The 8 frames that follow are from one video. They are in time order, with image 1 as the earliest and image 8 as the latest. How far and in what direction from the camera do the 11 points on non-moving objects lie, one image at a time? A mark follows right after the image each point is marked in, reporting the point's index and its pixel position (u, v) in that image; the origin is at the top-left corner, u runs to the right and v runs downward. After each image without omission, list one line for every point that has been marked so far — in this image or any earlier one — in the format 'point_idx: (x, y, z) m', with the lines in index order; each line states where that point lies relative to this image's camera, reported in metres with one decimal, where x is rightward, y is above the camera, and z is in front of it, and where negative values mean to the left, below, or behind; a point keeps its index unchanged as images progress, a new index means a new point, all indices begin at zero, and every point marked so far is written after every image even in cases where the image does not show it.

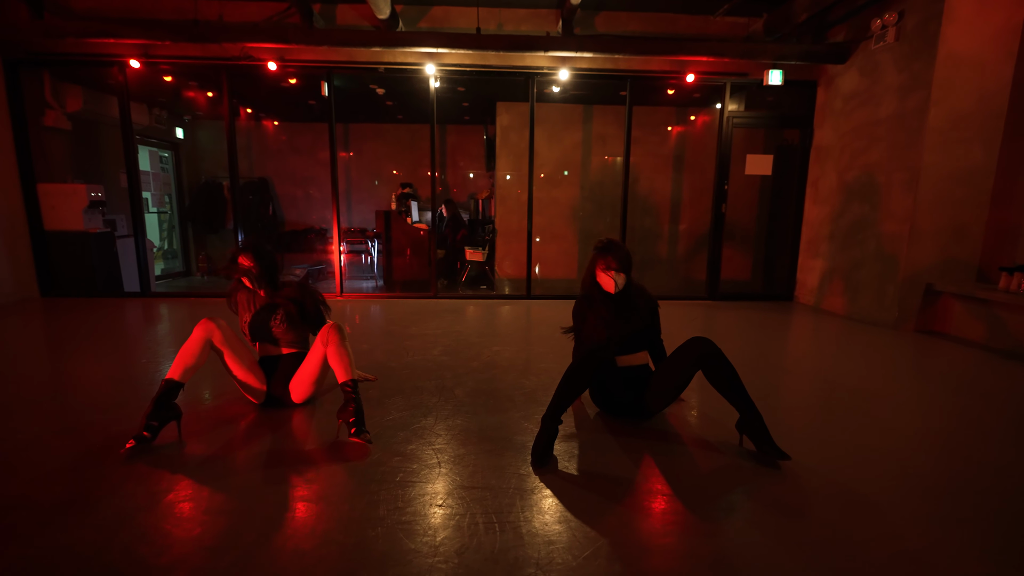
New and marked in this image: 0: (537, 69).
0: (+0.3, +2.8, +5.6) m
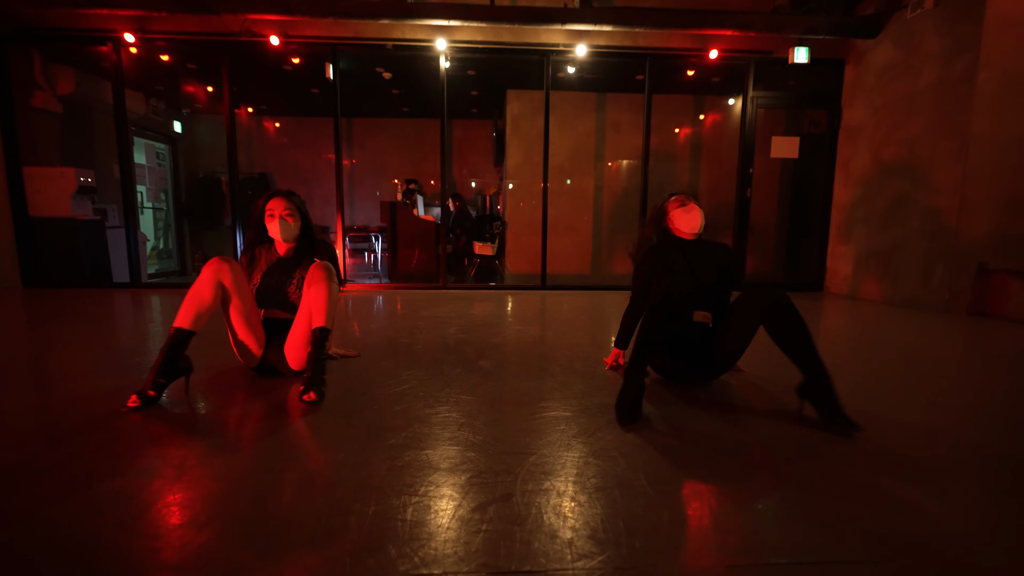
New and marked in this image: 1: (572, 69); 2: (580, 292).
0: (+0.5, +2.9, +5.4) m
1: (+0.8, +2.9, +6.0) m
2: (+0.9, -0.1, +5.9) m
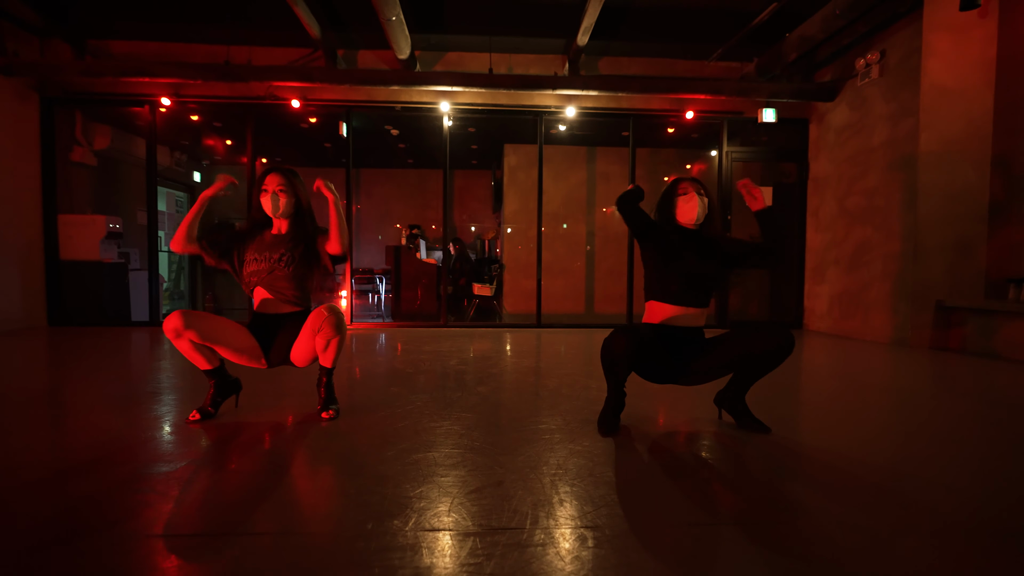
0: (+0.4, +2.4, +6.0) m
1: (+0.8, +2.4, +6.6) m
2: (+0.9, -0.6, +6.2) m
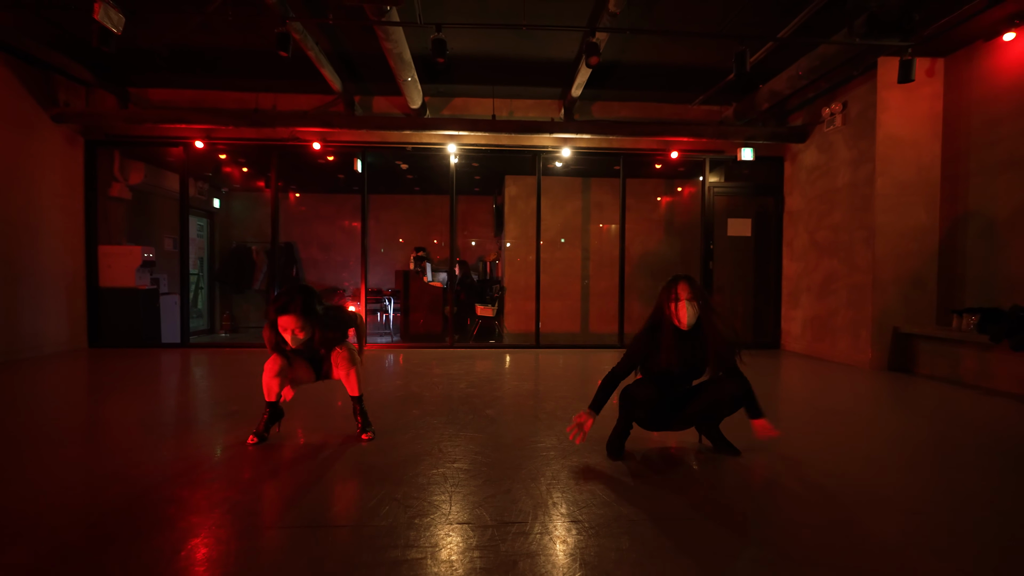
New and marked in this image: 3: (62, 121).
0: (+0.4, +2.1, +6.5) m
1: (+0.8, +2.0, +7.1) m
2: (+0.9, -1.0, +6.7) m
3: (-5.6, +2.1, +5.4) m
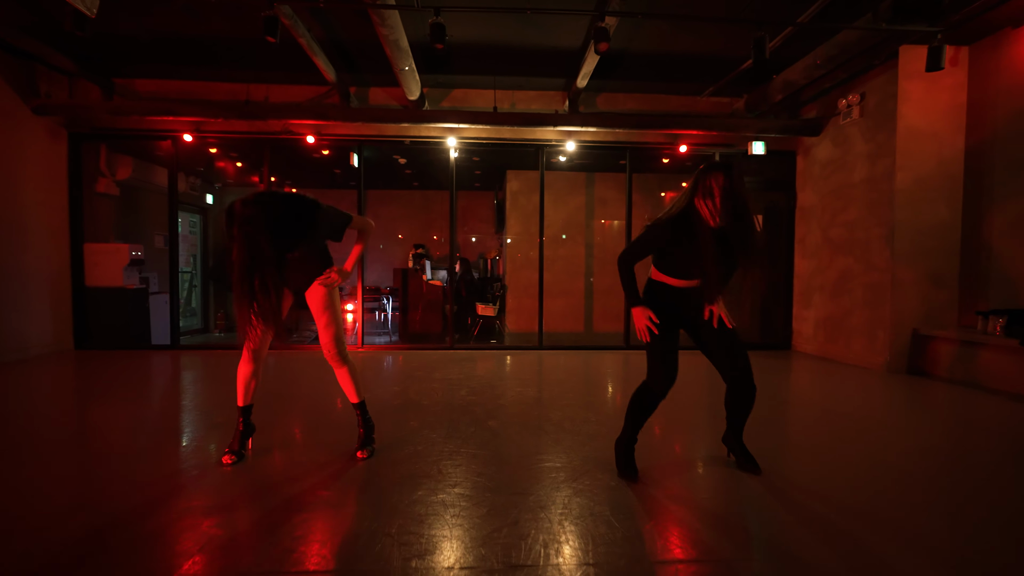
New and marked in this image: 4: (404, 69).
0: (+0.5, +2.1, +6.3) m
1: (+0.8, +2.0, +6.9) m
2: (+0.9, -0.9, +6.5) m
3: (-5.5, +2.1, +5.2) m
4: (-1.1, +2.3, +4.6) m
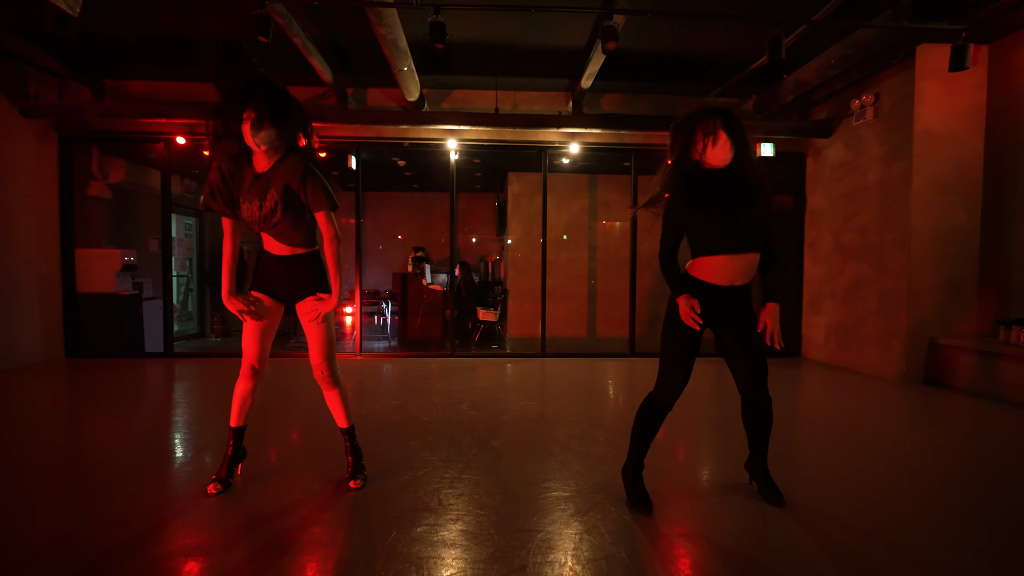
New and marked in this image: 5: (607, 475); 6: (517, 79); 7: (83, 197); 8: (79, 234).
0: (+0.5, +2.0, +6.1) m
1: (+0.8, +2.0, +6.7) m
2: (+0.9, -1.0, +6.3) m
3: (-5.5, +2.0, +5.1) m
4: (-1.1, +2.2, +4.5) m
5: (+0.5, -1.1, +2.6) m
6: (+0.1, +2.7, +5.6) m
7: (-5.7, +1.2, +5.8) m
8: (-5.7, +0.7, +5.8) m
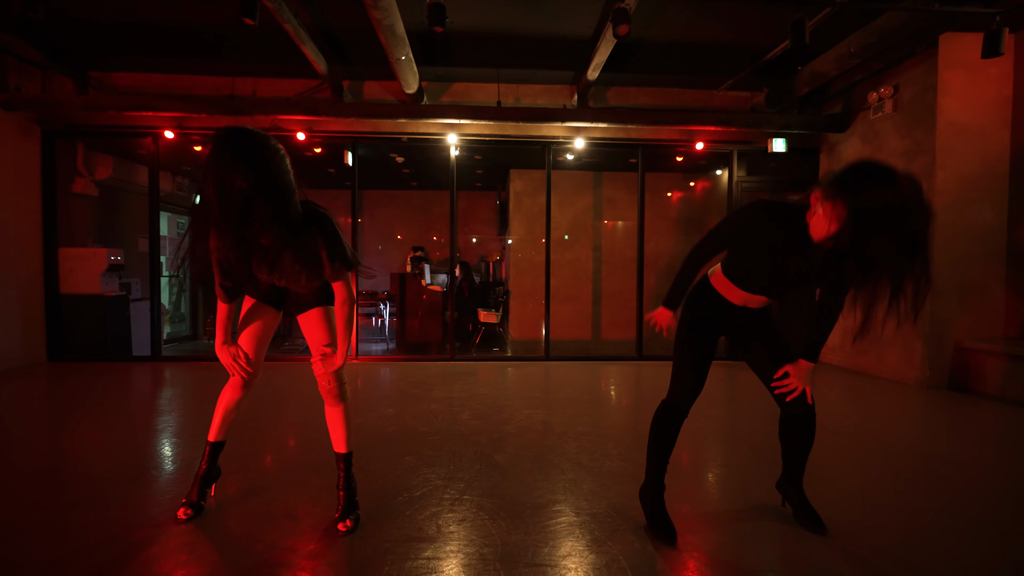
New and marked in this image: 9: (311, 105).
0: (+0.5, +2.0, +5.9) m
1: (+0.9, +2.0, +6.5) m
2: (+1.0, -1.0, +6.1) m
3: (-5.5, +2.0, +4.8) m
4: (-1.1, +2.2, +4.2) m
5: (+0.6, -1.1, +2.3) m
6: (+0.1, +2.6, +5.4) m
7: (-5.7, +1.2, +5.6) m
8: (-5.7, +0.7, +5.6) m
9: (-2.3, +2.1, +5.1) m
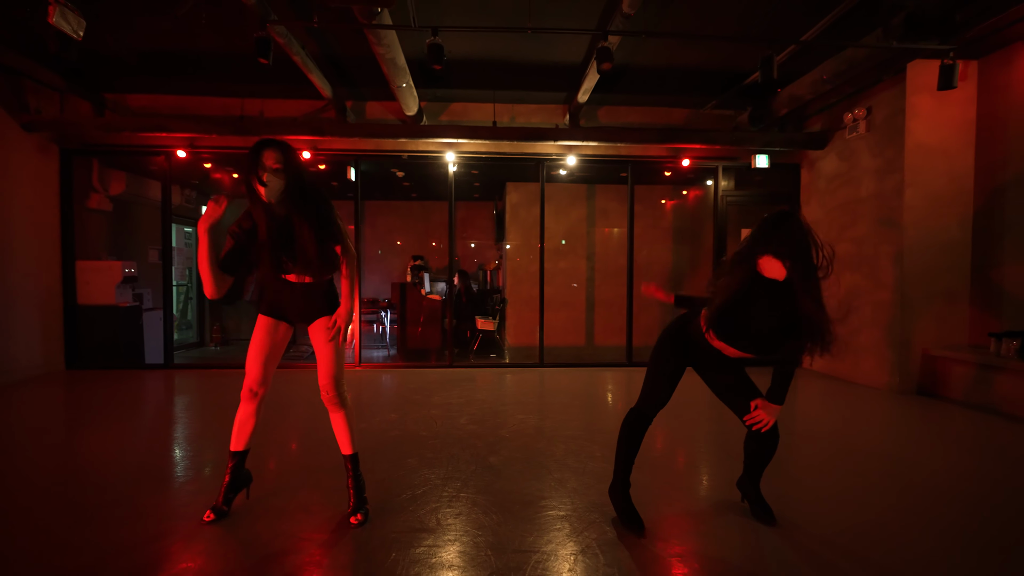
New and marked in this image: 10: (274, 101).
0: (+0.5, +1.9, +6.2) m
1: (+0.8, +1.8, +6.8) m
2: (+0.9, -1.2, +6.3) m
3: (-5.5, +1.8, +5.1) m
4: (-1.1, +2.1, +4.5) m
5: (+0.5, -1.2, +2.6) m
6: (0.0, +2.5, +5.7) m
7: (-5.7, +1.0, +5.9) m
8: (-5.7, +0.6, +5.8) m
9: (-2.4, +2.0, +5.3) m
10: (-3.1, +2.5, +5.8) m
